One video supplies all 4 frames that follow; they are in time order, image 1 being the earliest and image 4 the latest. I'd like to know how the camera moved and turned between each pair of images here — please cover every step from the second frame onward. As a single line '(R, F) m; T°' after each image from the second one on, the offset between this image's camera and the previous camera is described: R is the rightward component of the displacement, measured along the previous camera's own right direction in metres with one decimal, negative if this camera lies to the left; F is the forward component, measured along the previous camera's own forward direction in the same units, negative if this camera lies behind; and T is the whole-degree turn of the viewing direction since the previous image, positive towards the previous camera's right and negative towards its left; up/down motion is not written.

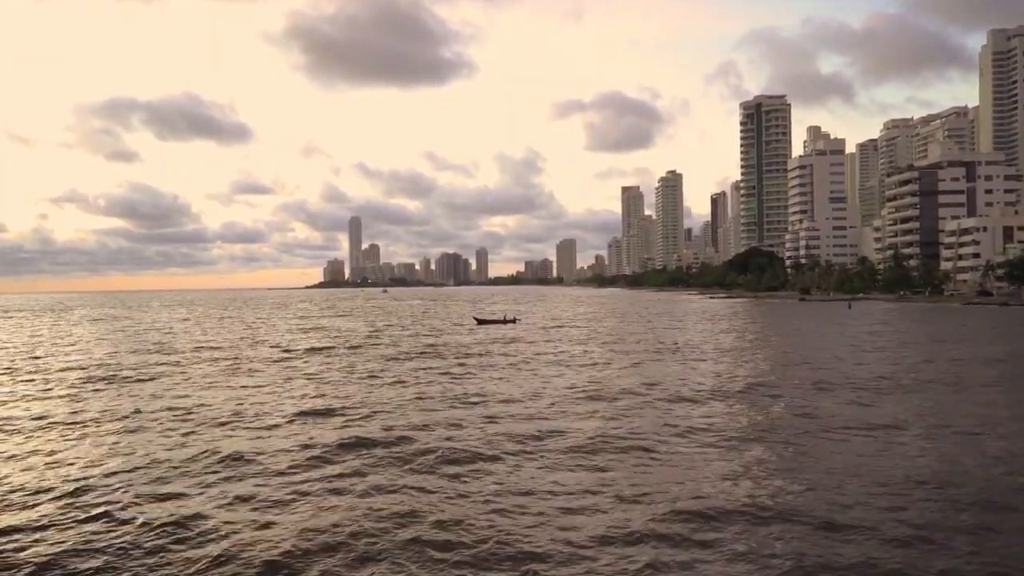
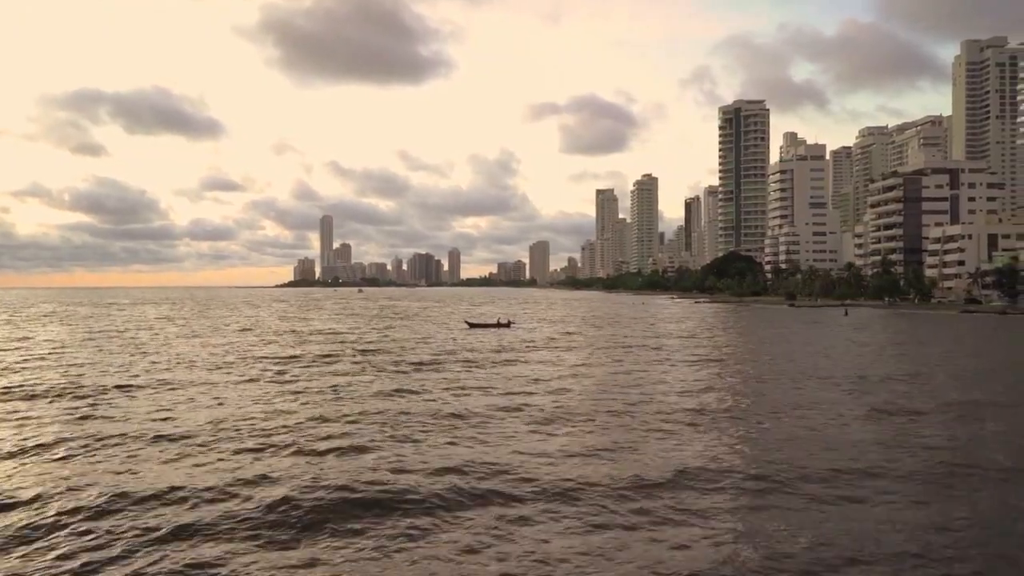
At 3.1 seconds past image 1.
(-2.4, +3.6) m; +2°
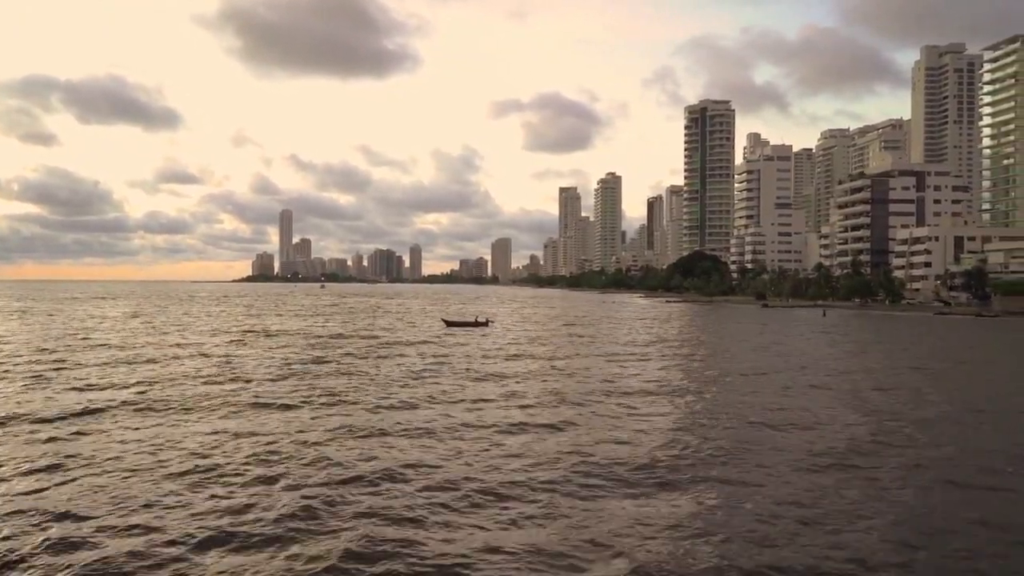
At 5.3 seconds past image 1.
(-1.9, +2.6) m; +3°
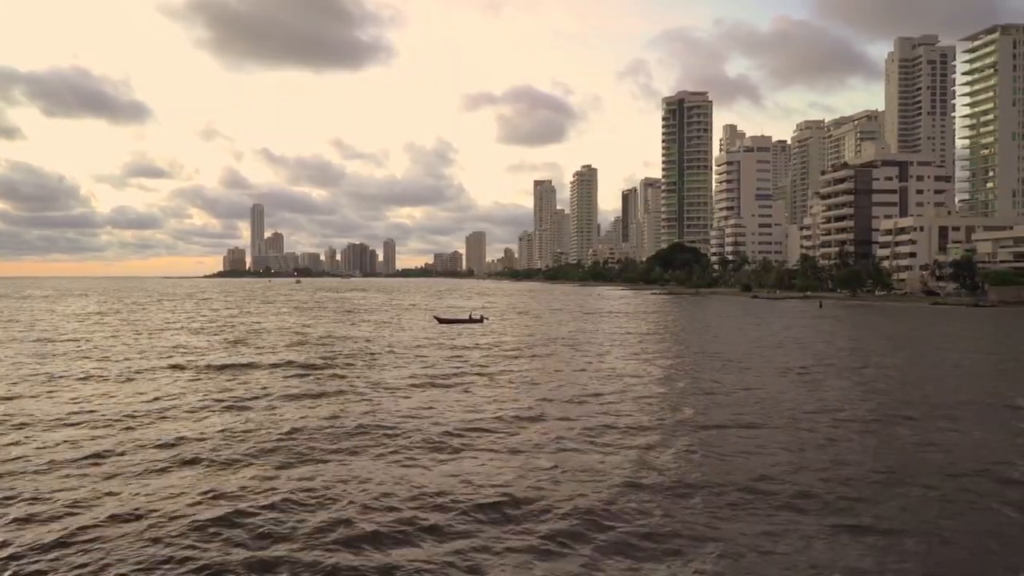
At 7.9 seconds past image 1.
(-2.2, +2.6) m; +2°
